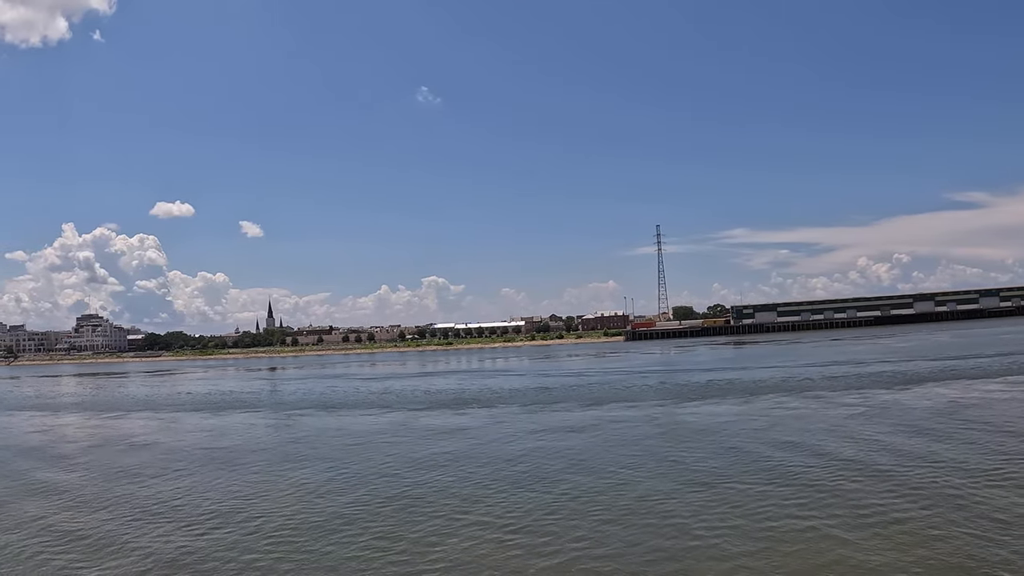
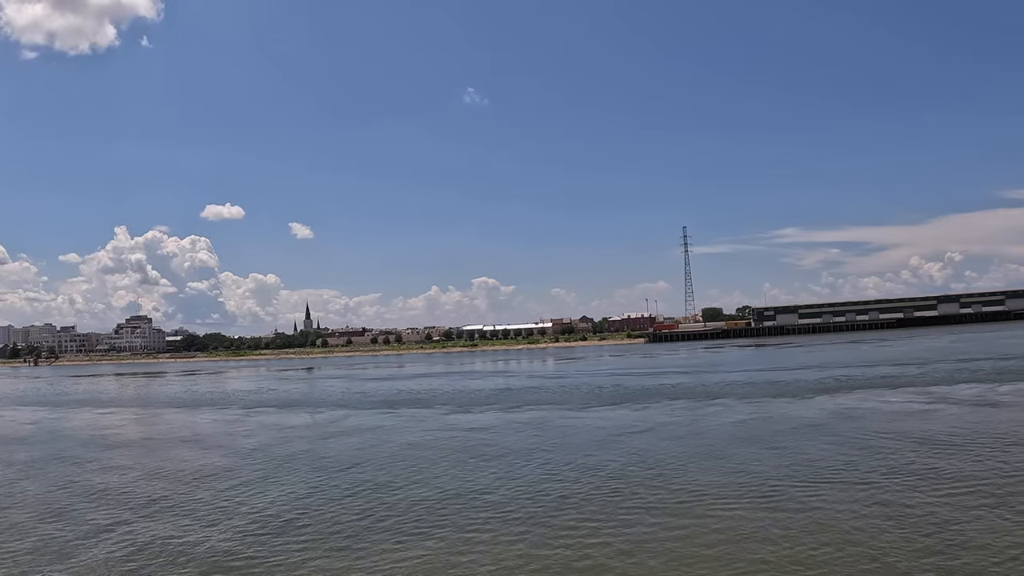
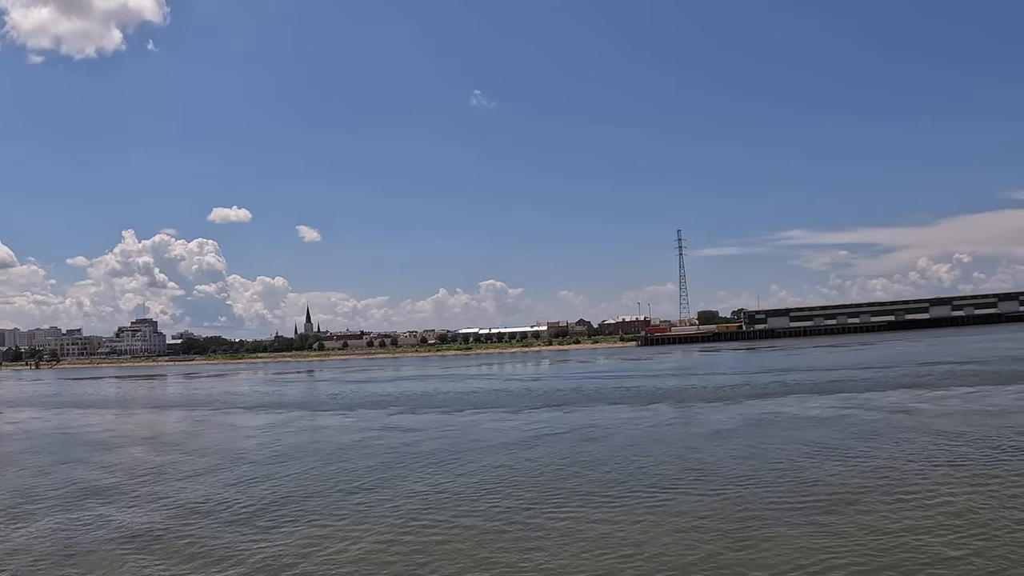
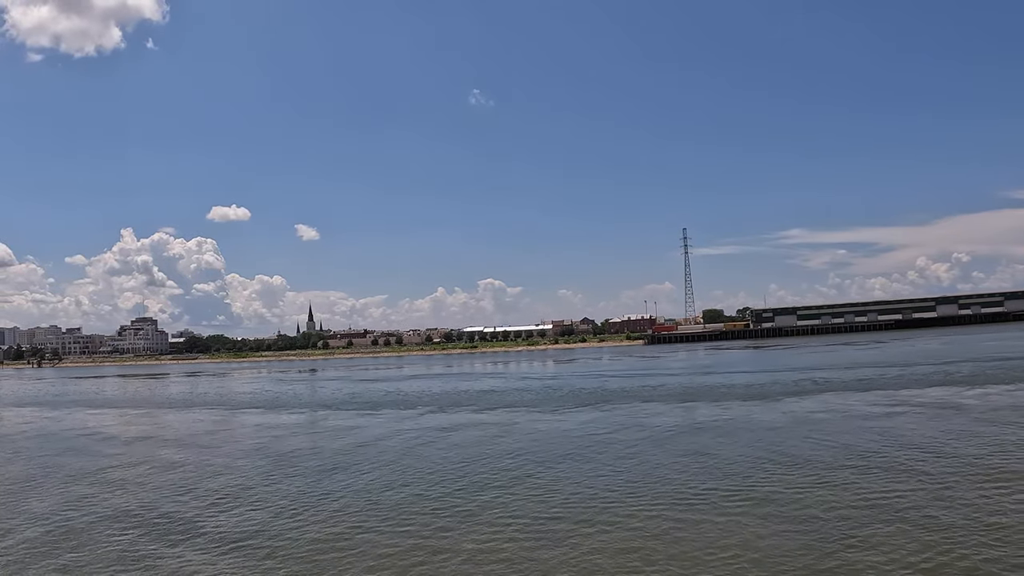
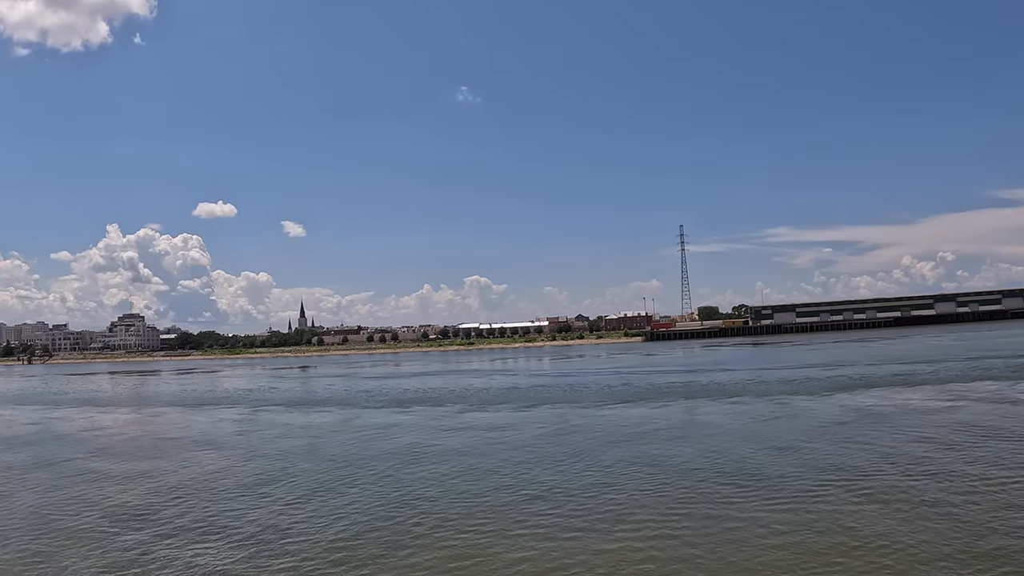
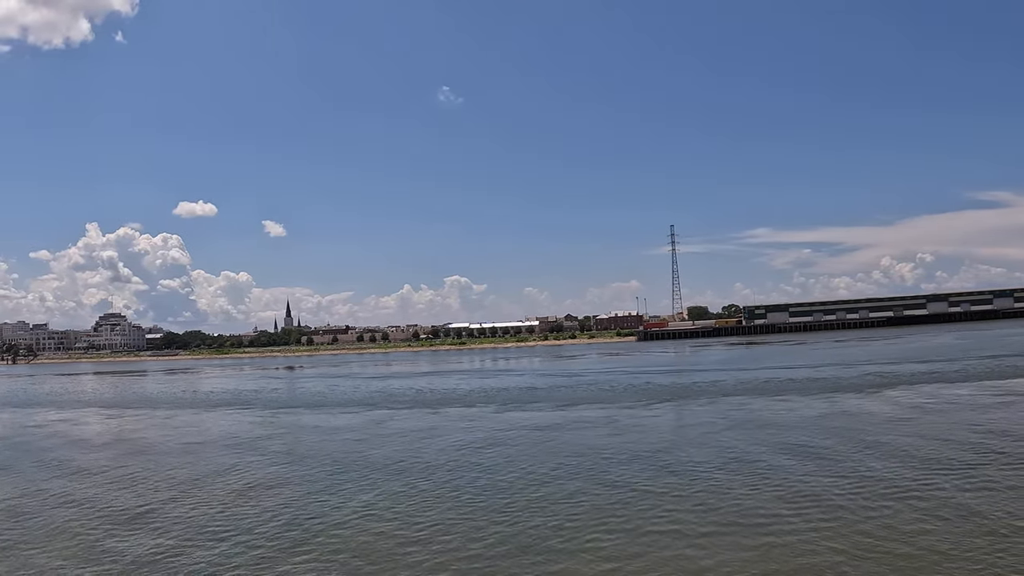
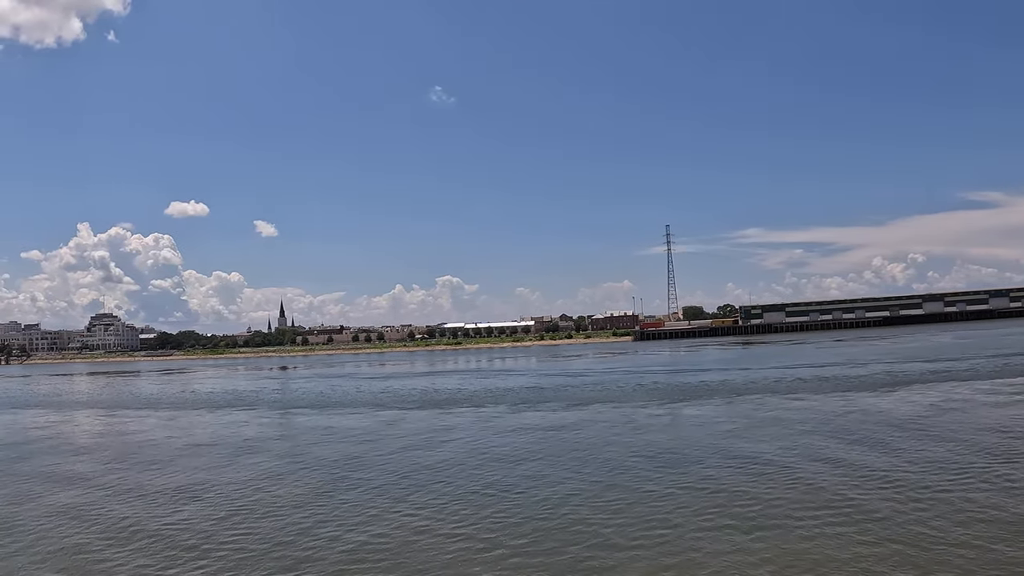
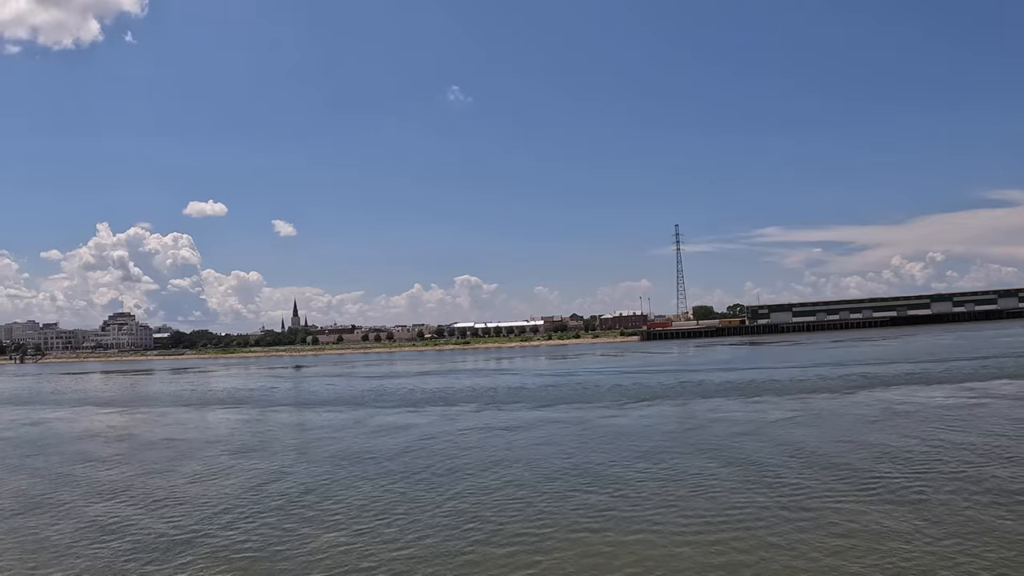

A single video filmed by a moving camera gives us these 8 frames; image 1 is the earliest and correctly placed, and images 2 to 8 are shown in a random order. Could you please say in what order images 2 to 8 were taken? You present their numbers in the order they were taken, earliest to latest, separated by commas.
7, 6, 8, 5, 2, 4, 3
